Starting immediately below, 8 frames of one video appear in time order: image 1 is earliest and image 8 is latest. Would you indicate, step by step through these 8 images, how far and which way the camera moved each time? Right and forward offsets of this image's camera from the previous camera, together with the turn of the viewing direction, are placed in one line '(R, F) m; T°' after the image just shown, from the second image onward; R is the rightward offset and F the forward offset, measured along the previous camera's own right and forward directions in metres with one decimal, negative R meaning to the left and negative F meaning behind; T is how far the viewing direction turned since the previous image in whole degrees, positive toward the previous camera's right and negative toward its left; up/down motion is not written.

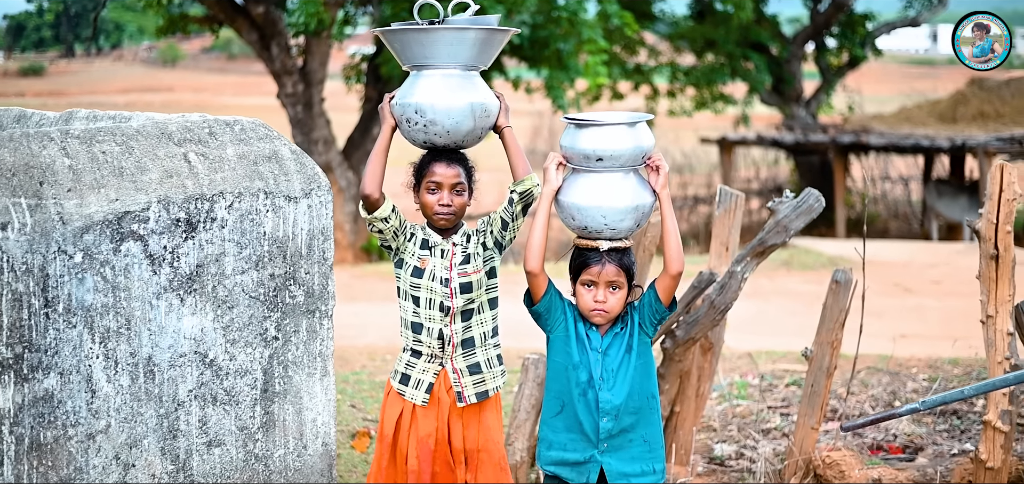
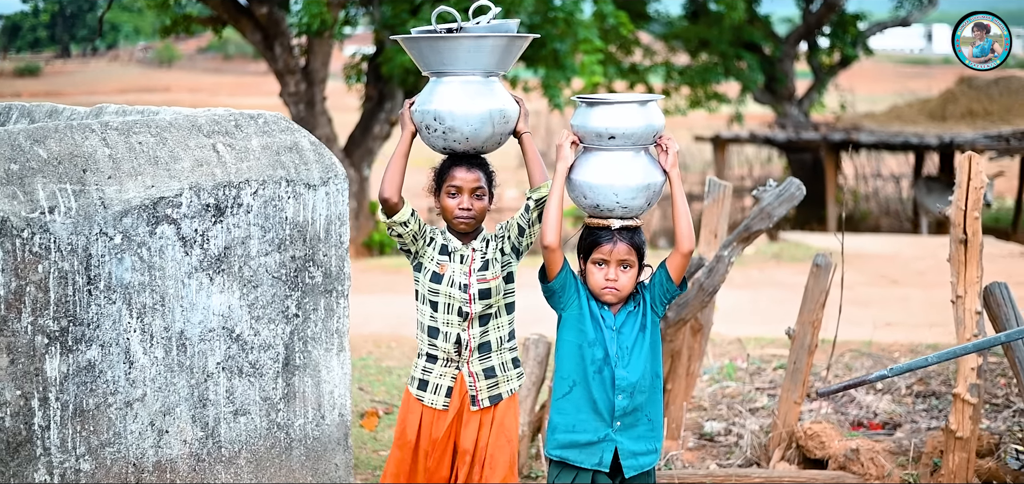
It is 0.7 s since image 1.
(0.0, -0.3) m; 0°
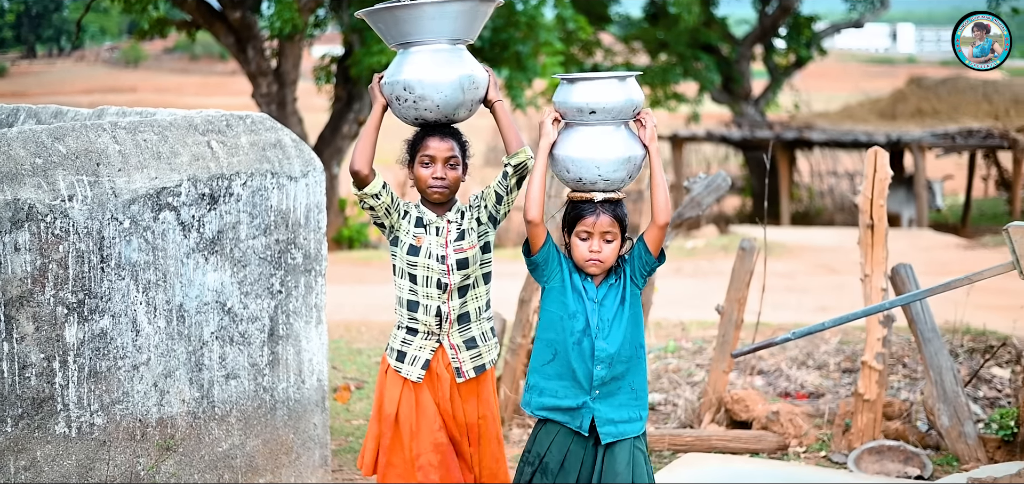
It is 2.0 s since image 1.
(0.0, -0.5) m; +1°
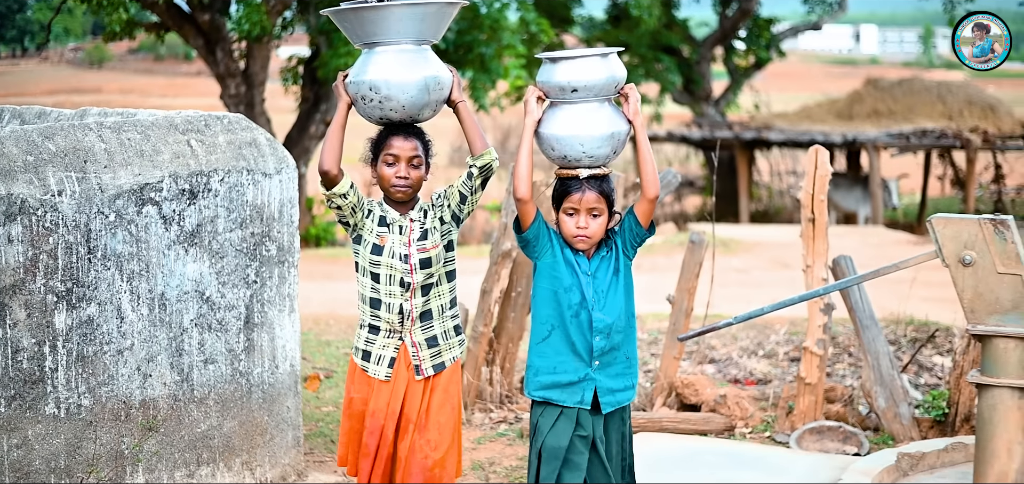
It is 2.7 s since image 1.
(0.0, -0.3) m; +1°
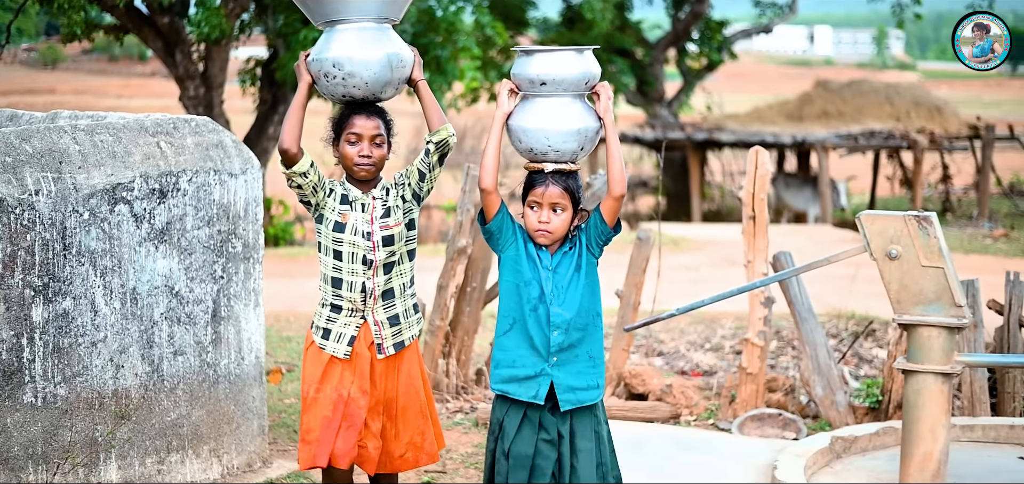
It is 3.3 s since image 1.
(0.0, -0.2) m; +1°
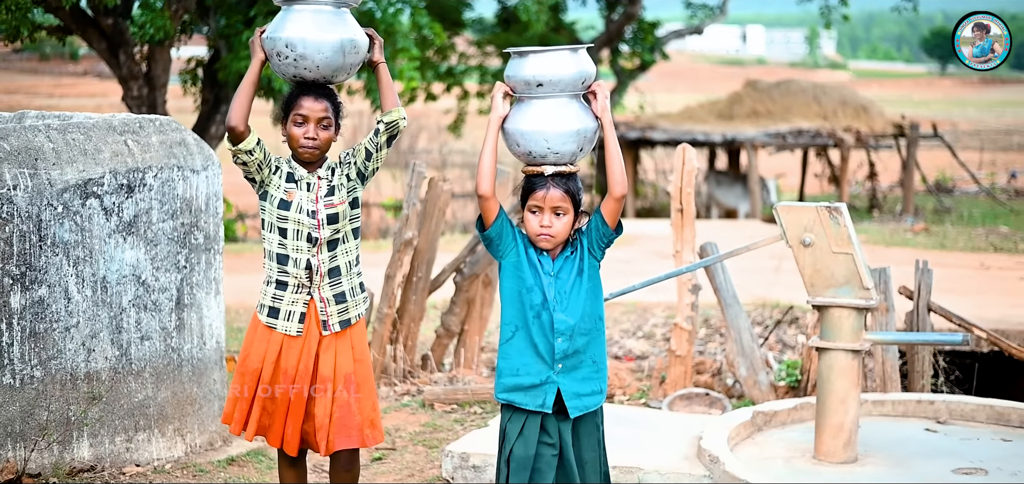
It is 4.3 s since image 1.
(0.0, -0.3) m; +2°
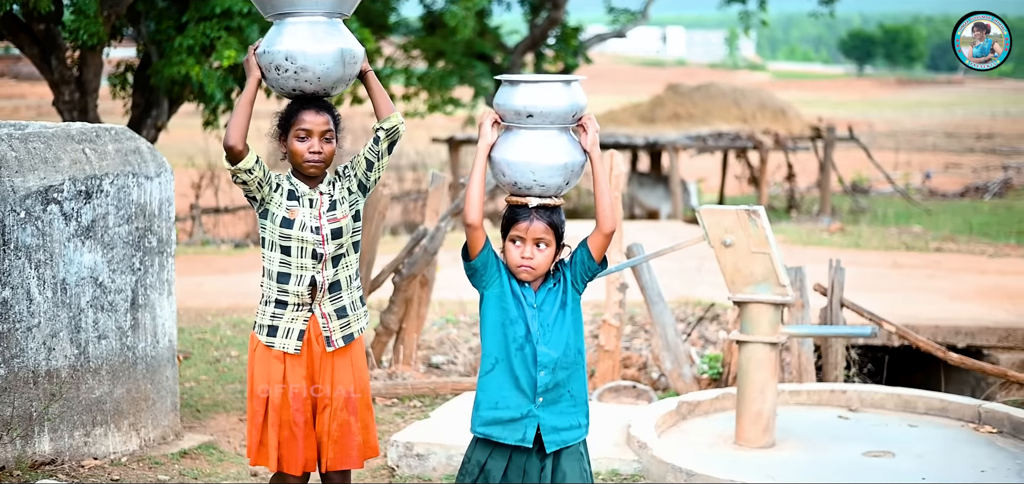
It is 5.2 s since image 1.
(-0.1, -0.3) m; +3°
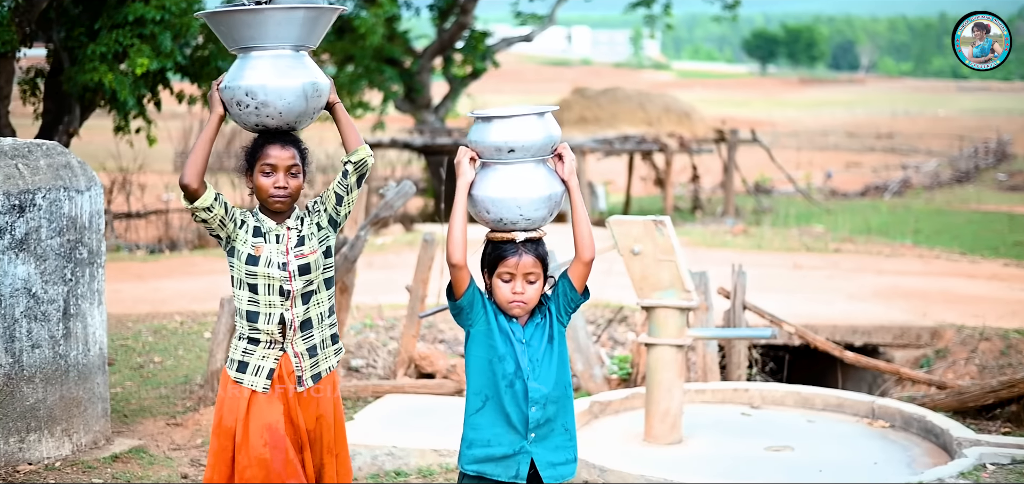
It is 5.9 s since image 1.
(0.0, -0.2) m; +3°
